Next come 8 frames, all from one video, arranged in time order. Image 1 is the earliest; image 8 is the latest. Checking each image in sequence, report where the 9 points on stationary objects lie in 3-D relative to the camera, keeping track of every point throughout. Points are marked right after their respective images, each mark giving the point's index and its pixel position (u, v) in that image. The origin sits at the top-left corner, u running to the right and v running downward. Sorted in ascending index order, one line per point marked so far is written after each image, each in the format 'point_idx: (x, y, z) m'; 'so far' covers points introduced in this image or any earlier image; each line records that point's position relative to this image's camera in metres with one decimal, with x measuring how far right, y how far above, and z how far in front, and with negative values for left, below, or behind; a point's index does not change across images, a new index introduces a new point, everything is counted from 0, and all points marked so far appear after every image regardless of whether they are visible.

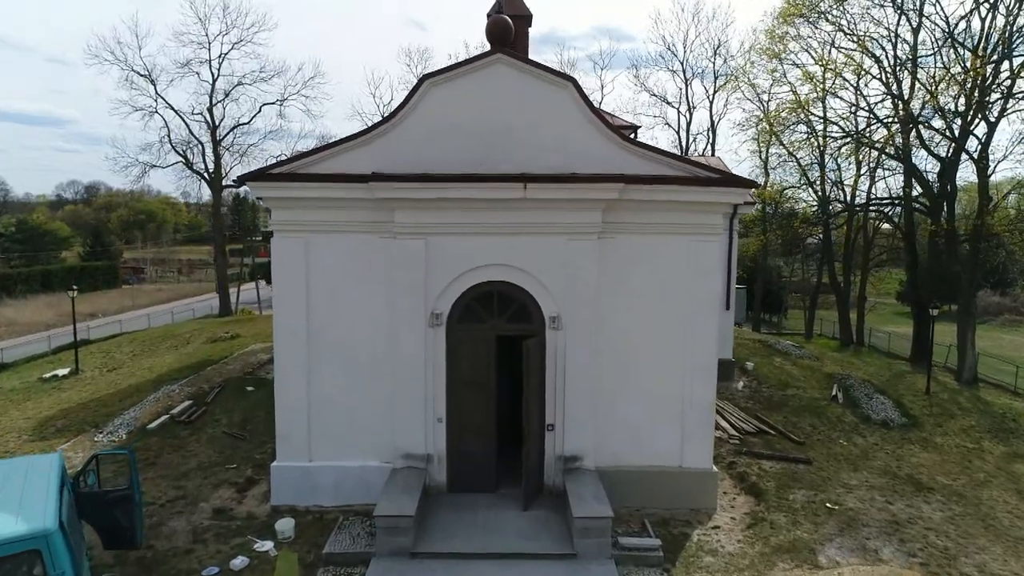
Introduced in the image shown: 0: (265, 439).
0: (-4.0, -2.4, +11.0) m
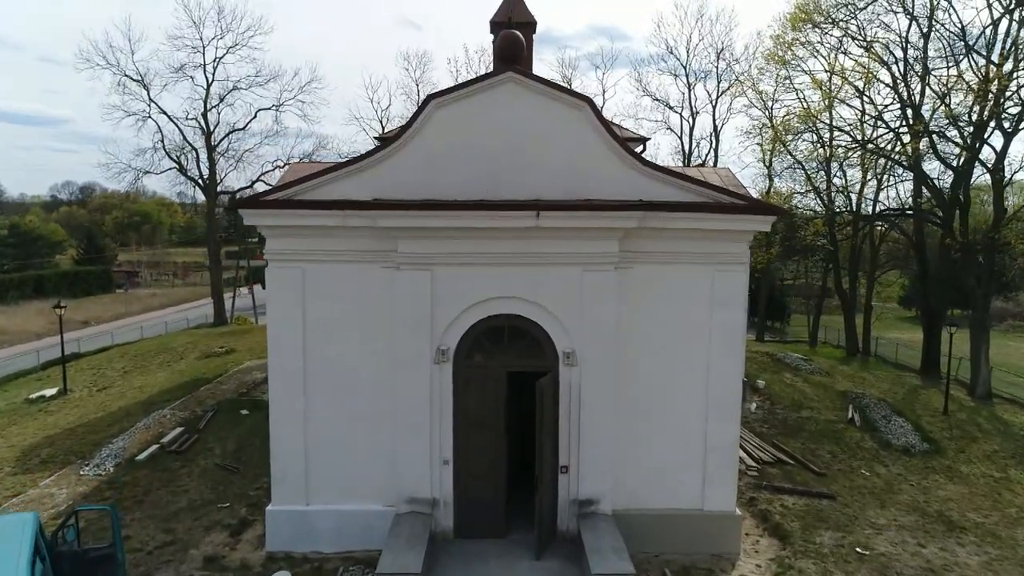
0: (-3.9, -2.8, +10.5) m
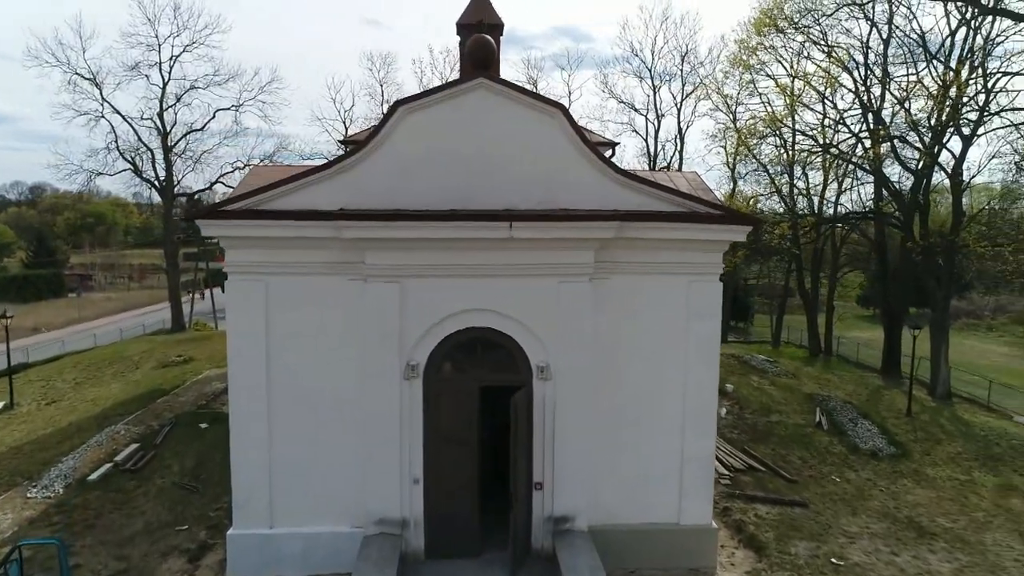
0: (-4.3, -3.0, +10.0) m
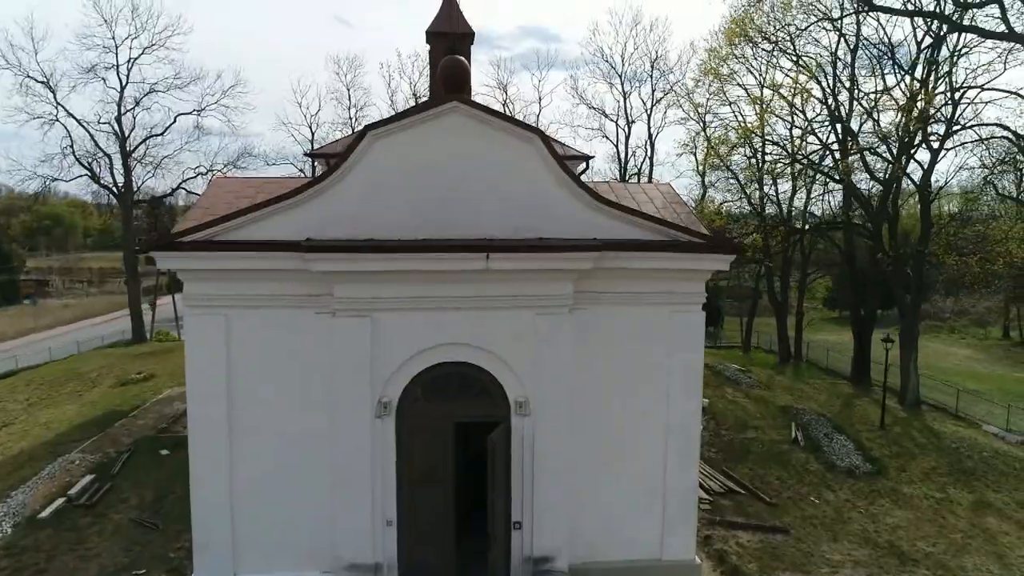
0: (-4.6, -3.3, +9.5) m
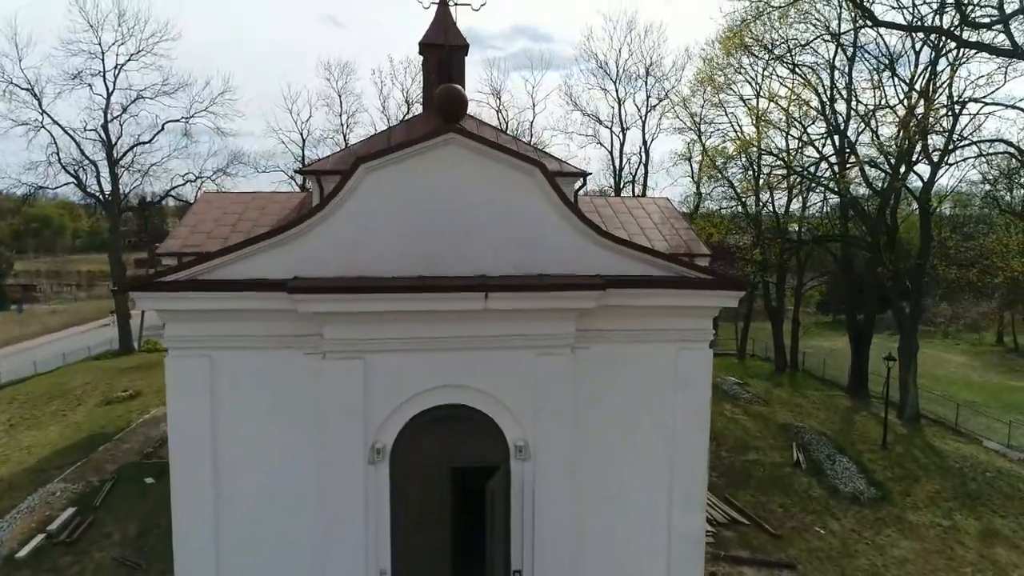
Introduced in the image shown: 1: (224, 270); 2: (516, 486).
0: (-4.6, -3.7, +9.2) m
1: (-2.7, +0.2, +6.5) m
2: (0.0, -2.0, +6.9) m
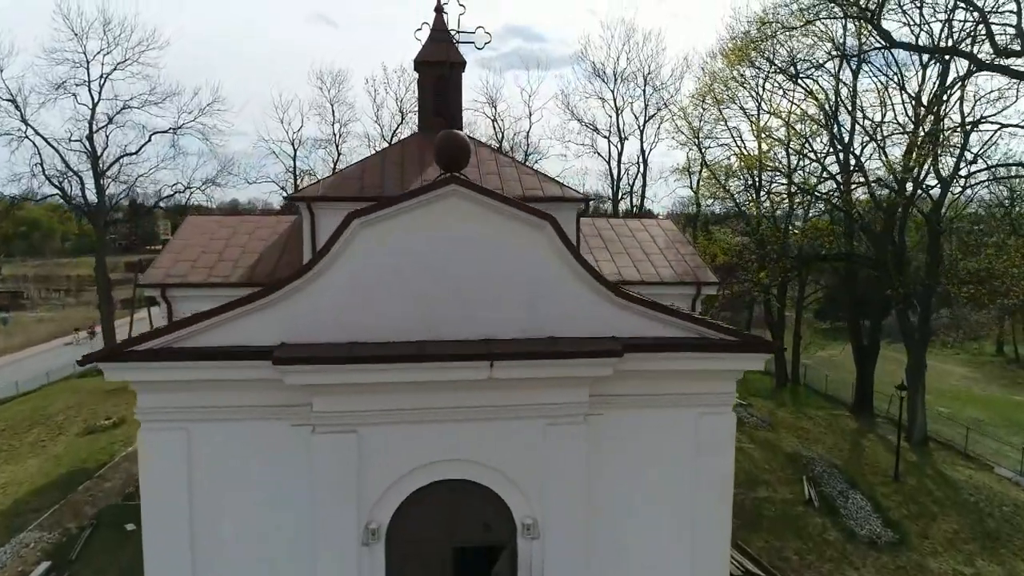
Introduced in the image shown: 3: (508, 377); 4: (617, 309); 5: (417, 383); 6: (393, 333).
0: (-4.6, -4.3, +8.5) m
1: (-2.7, -0.4, +5.9) m
2: (+0.1, -2.6, +6.3) m
3: (0.0, -0.8, +5.9) m
4: (+1.0, -0.2, +6.3) m
5: (-0.8, -0.8, +5.8) m
6: (-1.1, -0.4, +6.1) m
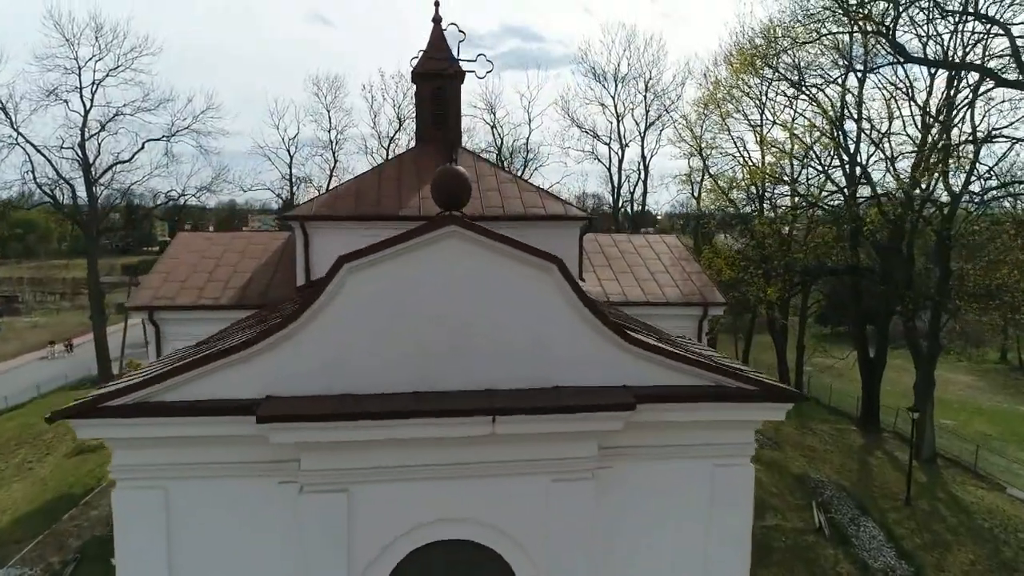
0: (-4.6, -4.7, +8.1) m
1: (-2.6, -0.8, +5.5) m
2: (+0.1, -2.9, +5.9) m
3: (0.0, -1.2, +5.5) m
4: (+1.0, -0.6, +5.9) m
5: (-0.8, -1.2, +5.4) m
6: (-1.0, -0.8, +5.6) m
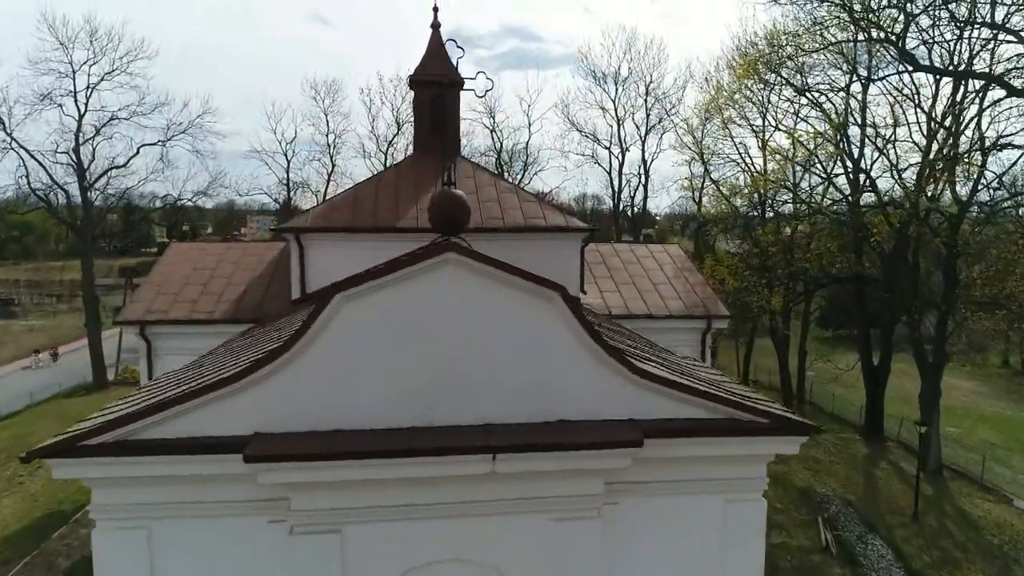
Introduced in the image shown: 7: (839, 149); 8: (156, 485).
0: (-4.6, -4.9, +7.8) m
1: (-2.6, -1.0, +5.2) m
2: (+0.1, -3.2, +5.6) m
3: (0.0, -1.4, +5.2) m
4: (+1.0, -0.8, +5.6) m
5: (-0.8, -1.4, +5.1) m
6: (-1.0, -1.0, +5.4) m
7: (+9.0, +3.9, +18.7) m
8: (-2.8, -1.5, +5.2) m
